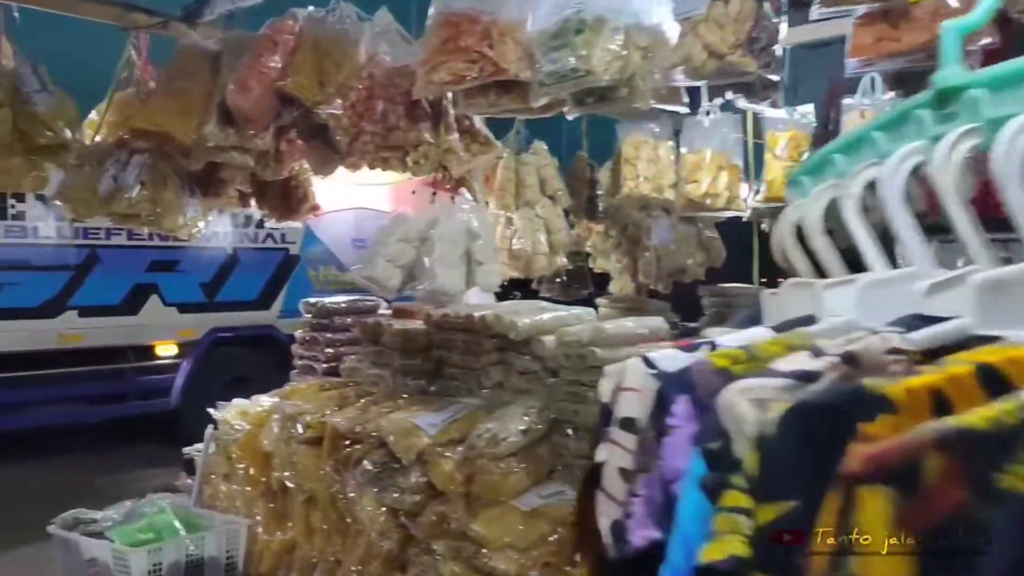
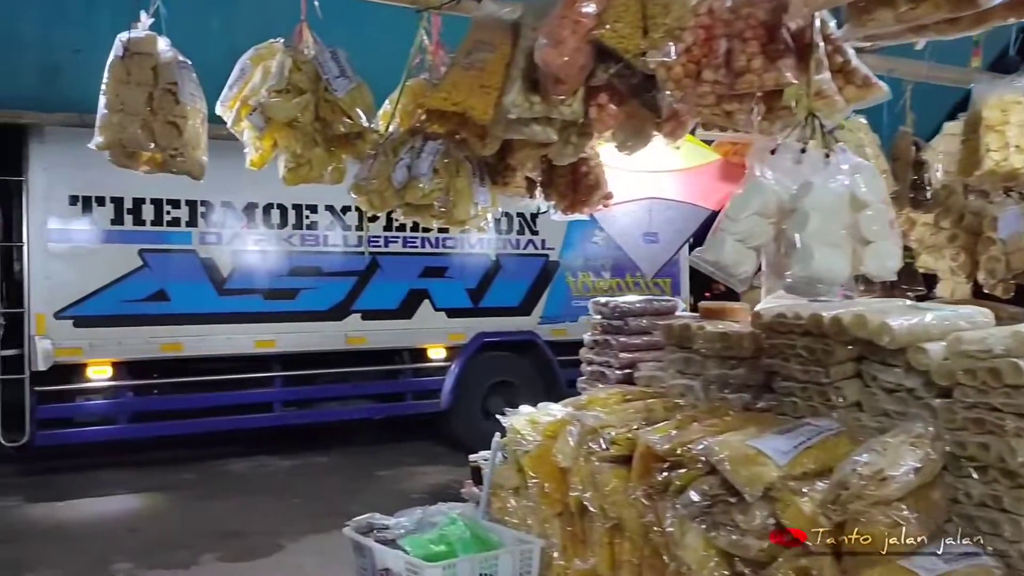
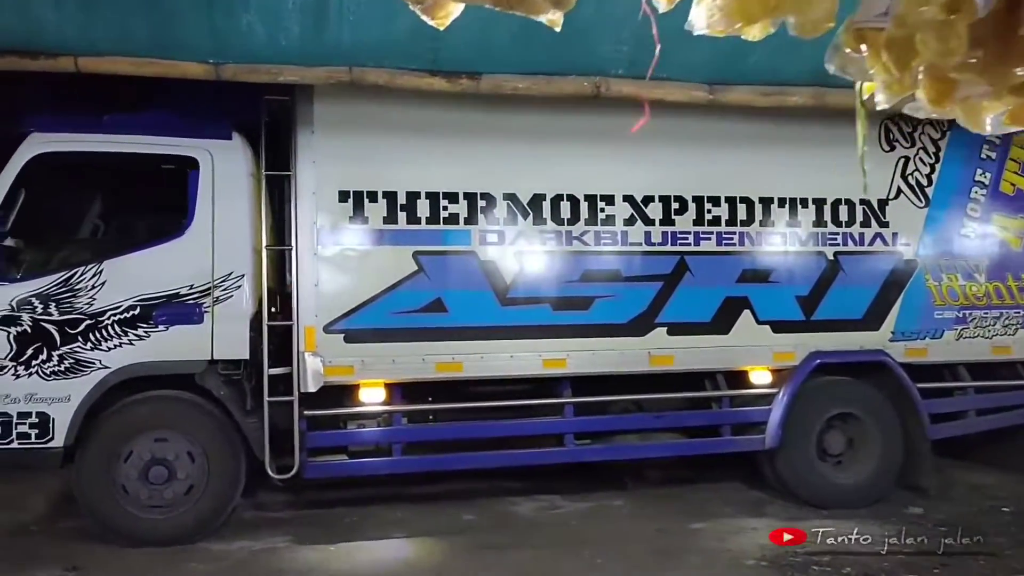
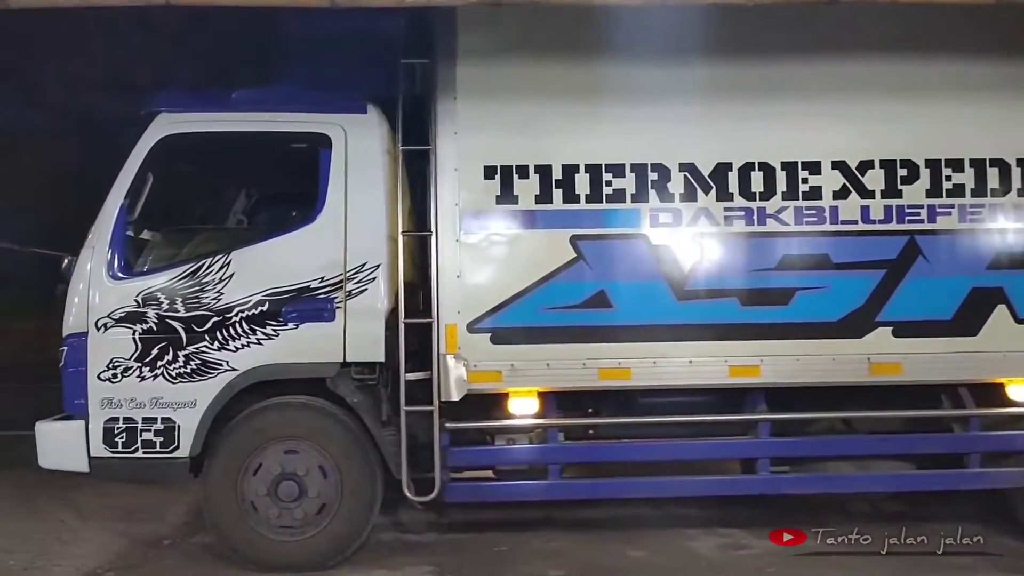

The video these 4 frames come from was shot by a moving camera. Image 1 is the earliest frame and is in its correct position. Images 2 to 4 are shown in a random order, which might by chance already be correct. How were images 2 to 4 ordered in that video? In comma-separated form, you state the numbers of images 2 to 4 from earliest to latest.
2, 3, 4
